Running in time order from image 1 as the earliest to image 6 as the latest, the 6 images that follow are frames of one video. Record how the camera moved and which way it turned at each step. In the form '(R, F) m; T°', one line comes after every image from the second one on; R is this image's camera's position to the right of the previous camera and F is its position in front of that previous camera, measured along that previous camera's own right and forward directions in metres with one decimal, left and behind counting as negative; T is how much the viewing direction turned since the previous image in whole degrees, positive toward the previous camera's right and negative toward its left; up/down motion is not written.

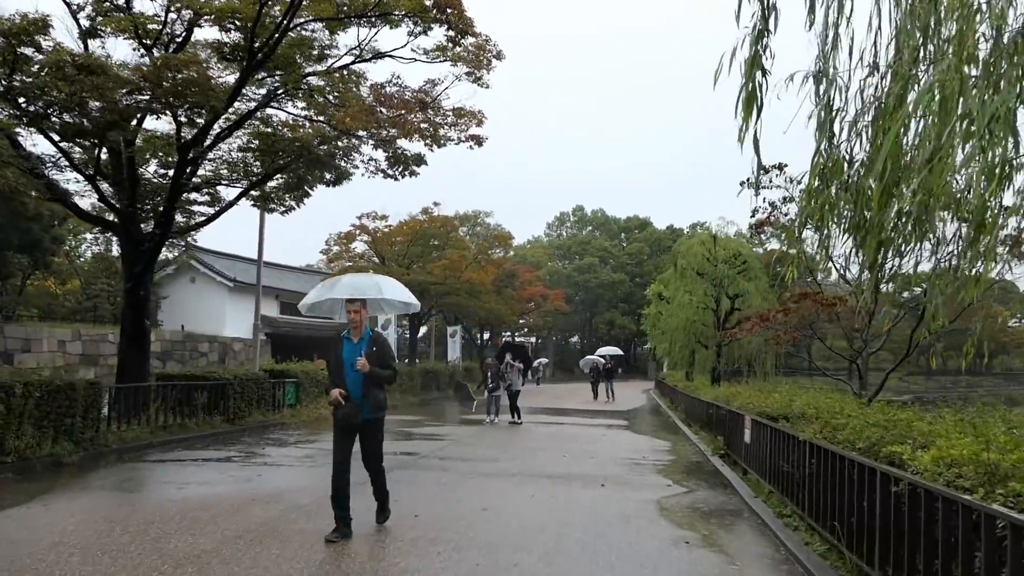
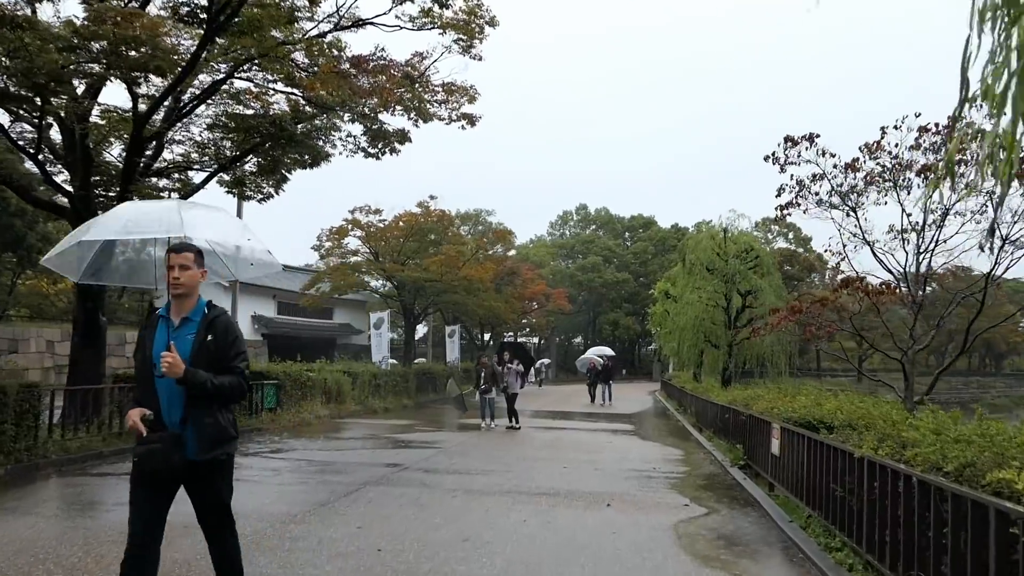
(+0.1, +1.3) m; 0°
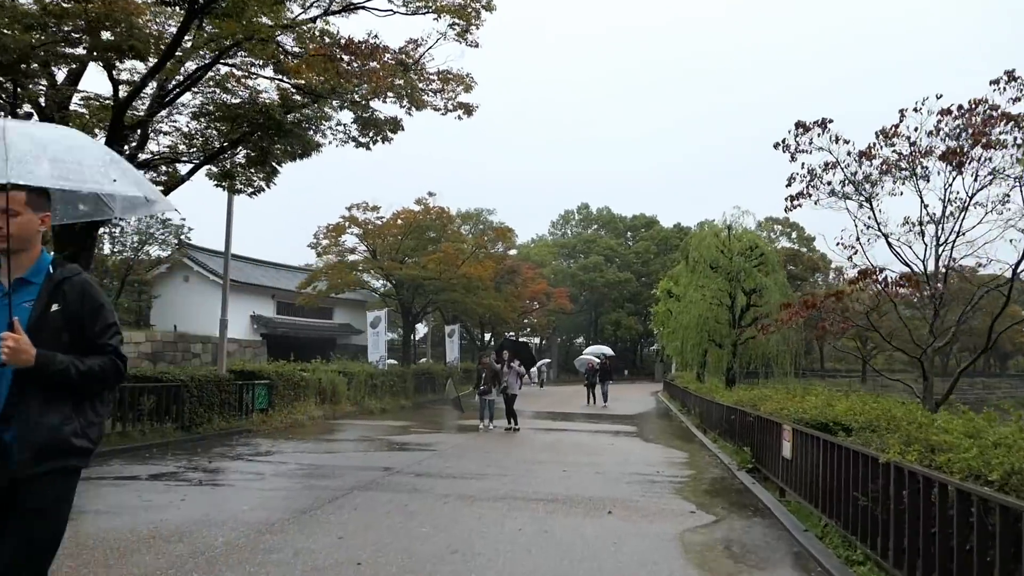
(+0.1, +0.5) m; 0°
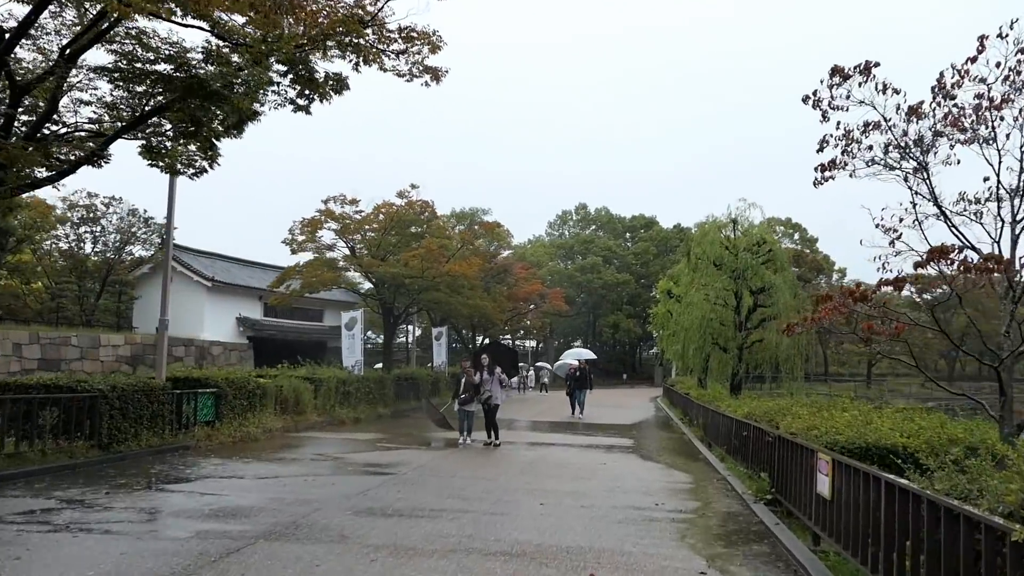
(+0.3, +1.8) m; 0°
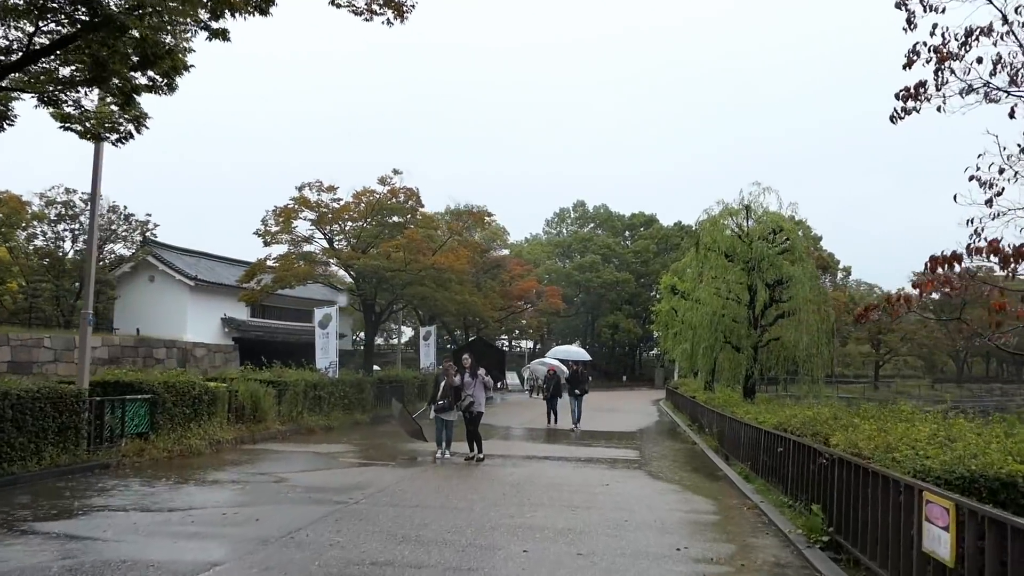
(+0.2, +2.0) m; 0°
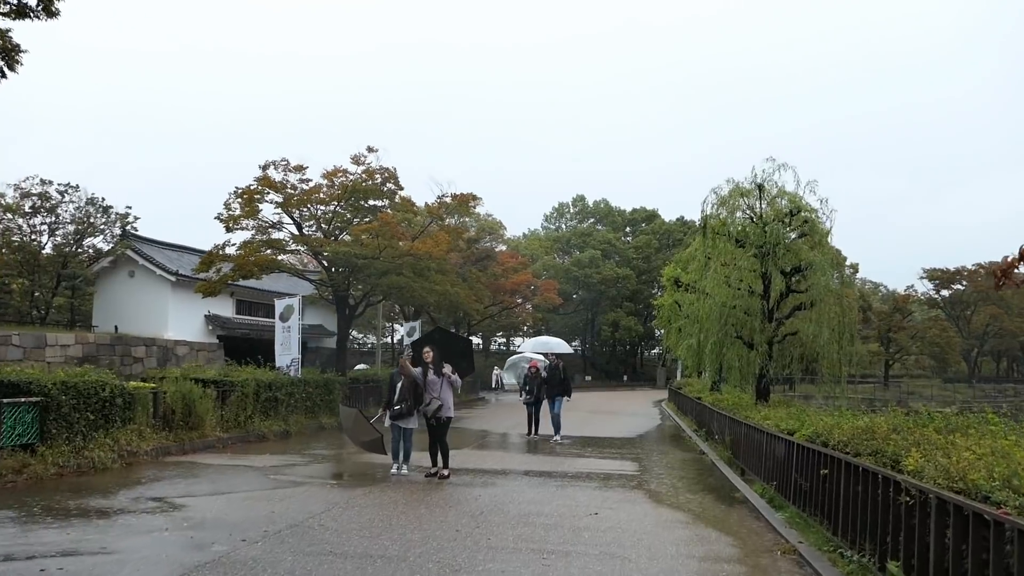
(+0.4, +2.2) m; 0°
